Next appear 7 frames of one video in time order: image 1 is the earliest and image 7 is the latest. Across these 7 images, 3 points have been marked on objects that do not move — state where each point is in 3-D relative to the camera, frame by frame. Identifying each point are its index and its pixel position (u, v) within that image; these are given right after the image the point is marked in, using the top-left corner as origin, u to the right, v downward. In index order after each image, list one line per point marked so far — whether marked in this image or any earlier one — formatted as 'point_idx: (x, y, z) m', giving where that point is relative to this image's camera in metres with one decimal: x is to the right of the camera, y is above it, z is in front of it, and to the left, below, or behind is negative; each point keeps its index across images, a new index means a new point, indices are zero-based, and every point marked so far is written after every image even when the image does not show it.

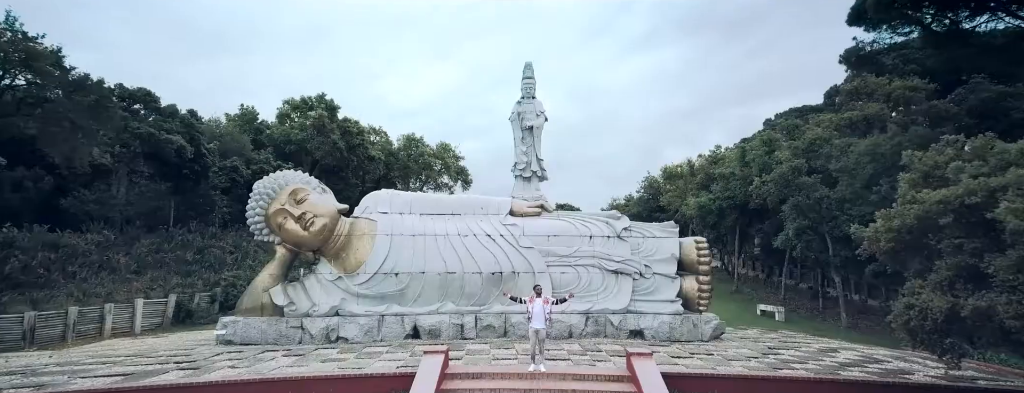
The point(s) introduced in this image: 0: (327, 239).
0: (-3.6, -0.8, +9.1) m
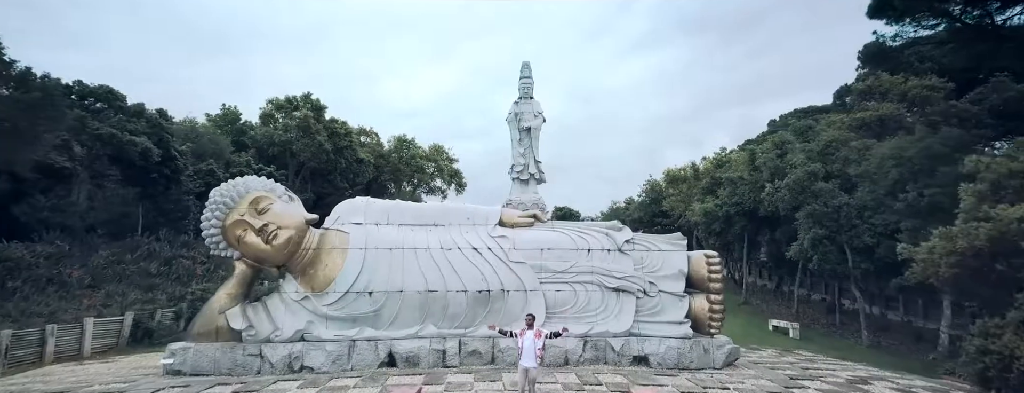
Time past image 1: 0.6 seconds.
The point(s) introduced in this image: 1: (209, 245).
0: (-3.8, -1.0, +8.1) m
1: (-5.2, -0.8, +7.9) m
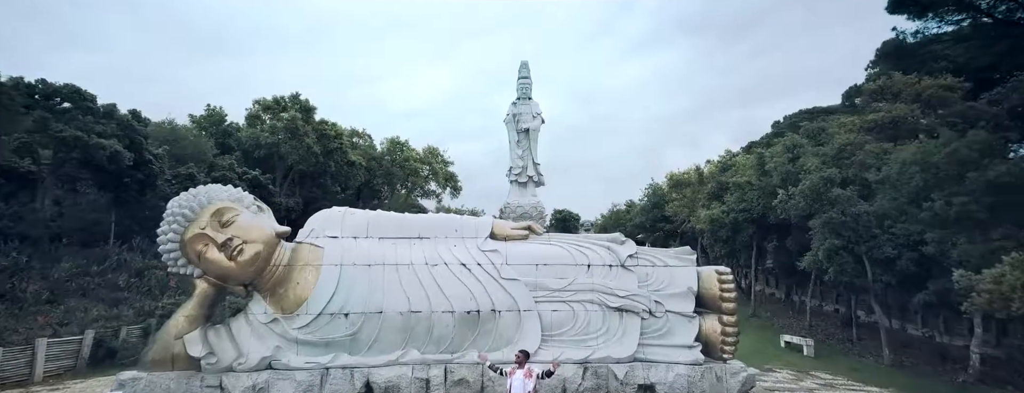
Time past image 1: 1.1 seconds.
0: (-4.0, -1.2, +7.3) m
1: (-5.3, -1.0, +7.1) m
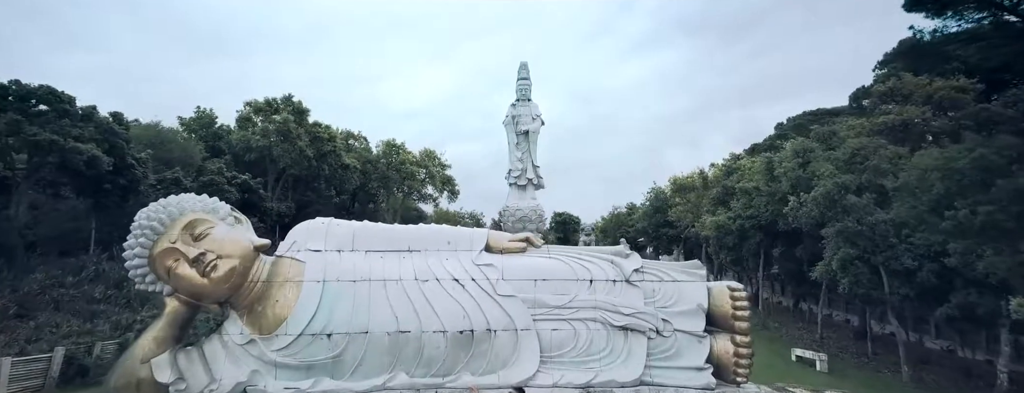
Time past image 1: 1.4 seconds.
0: (-4.0, -1.3, +6.8) m
1: (-5.4, -1.2, +6.5) m
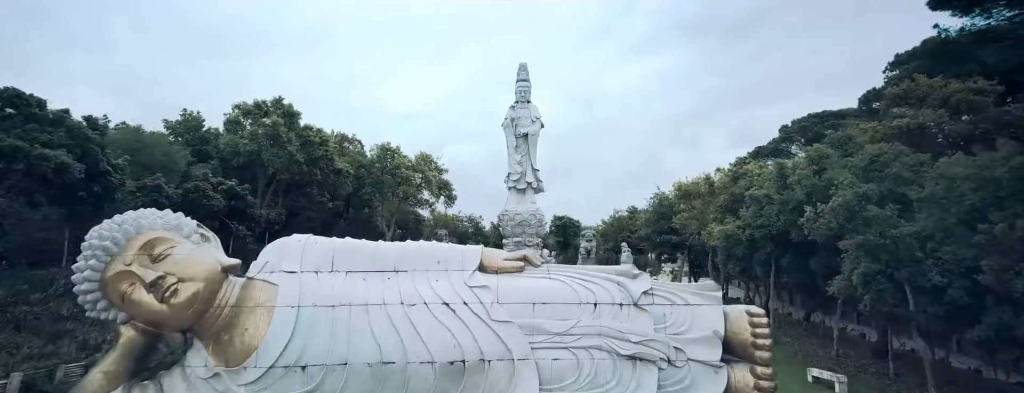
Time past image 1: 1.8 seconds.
0: (-4.1, -1.5, +6.1) m
1: (-5.4, -1.4, +5.8) m
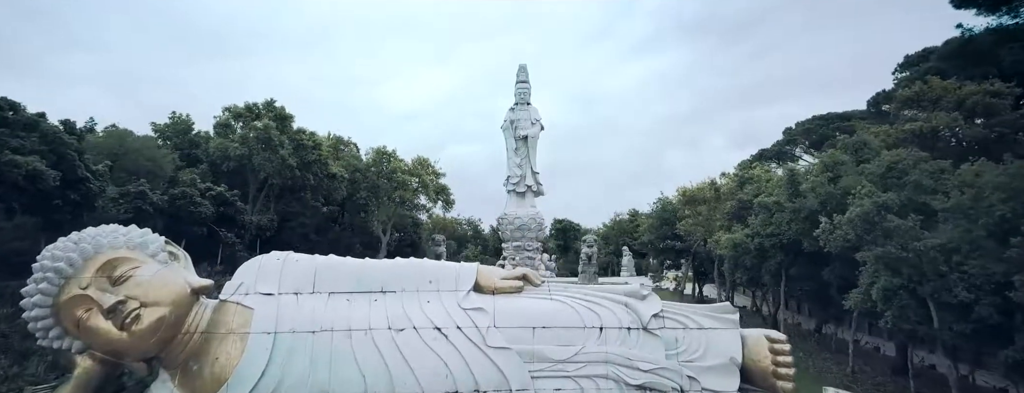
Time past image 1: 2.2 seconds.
0: (-4.1, -1.7, +5.5) m
1: (-5.4, -1.5, +5.3) m
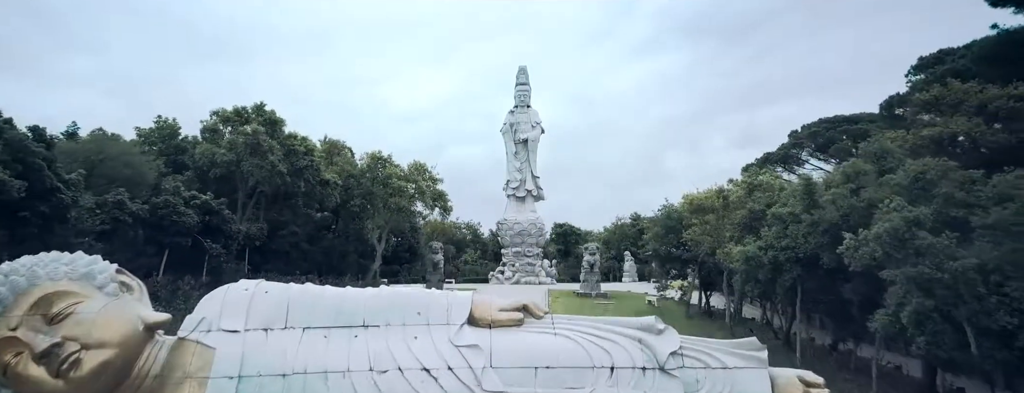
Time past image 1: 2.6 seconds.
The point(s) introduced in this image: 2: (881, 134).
0: (-4.1, -2.0, +4.8) m
1: (-5.5, -1.8, +4.6) m
2: (+13.6, +2.3, +17.1) m
